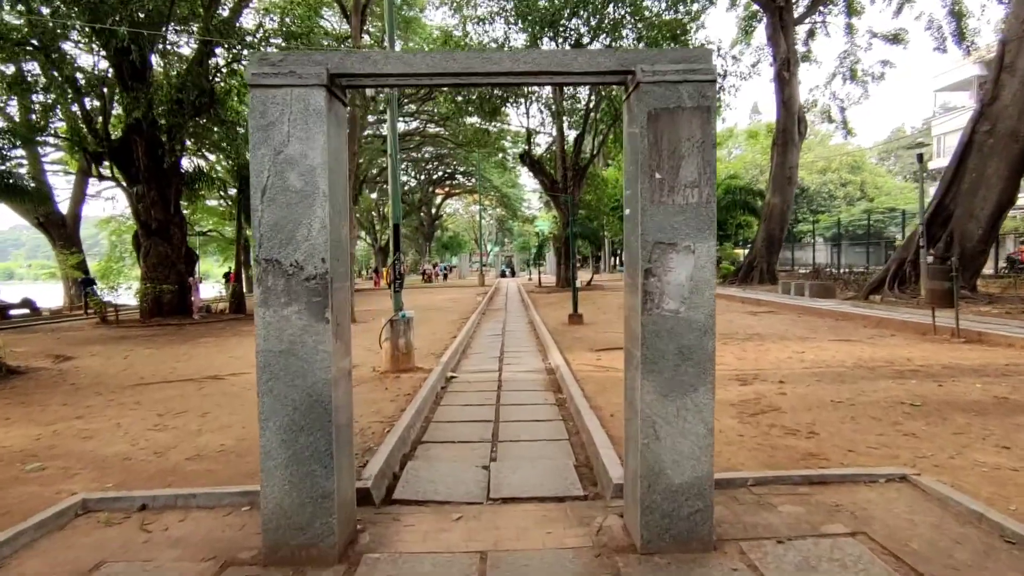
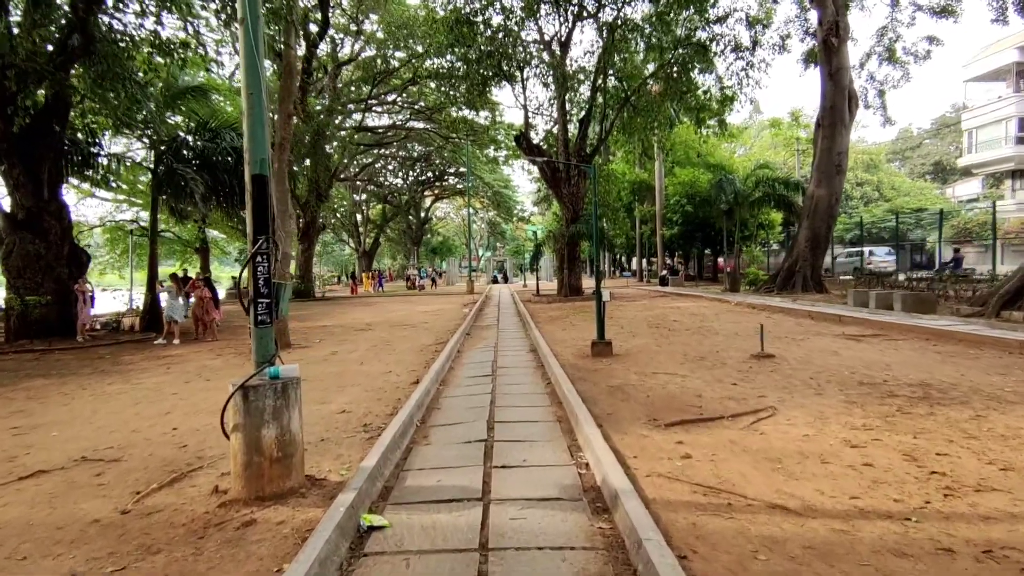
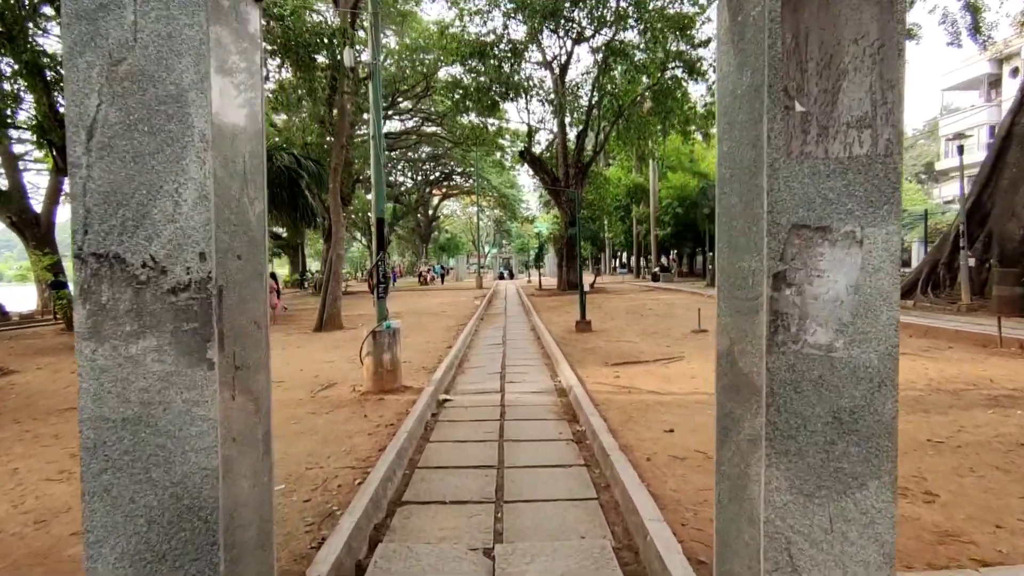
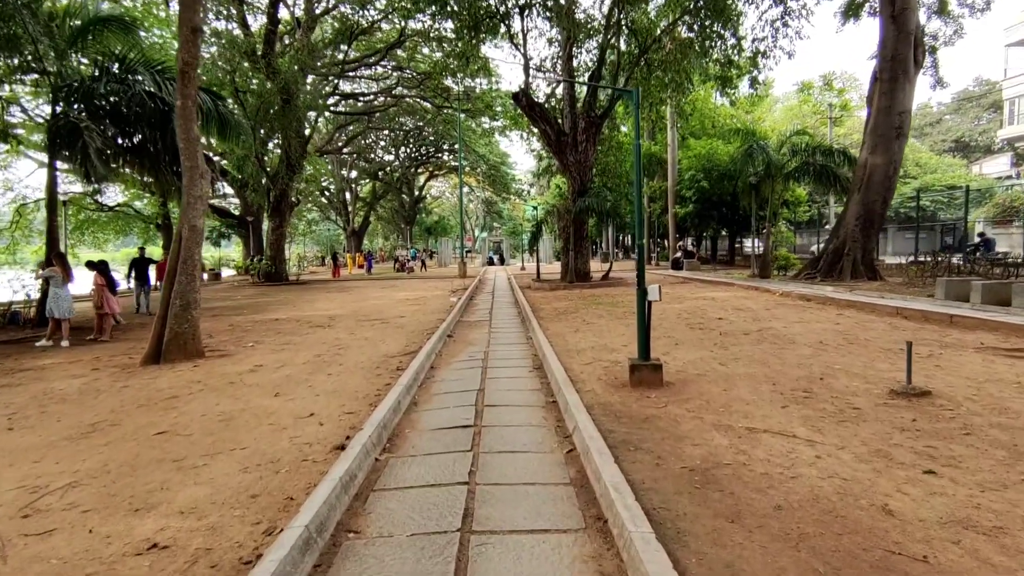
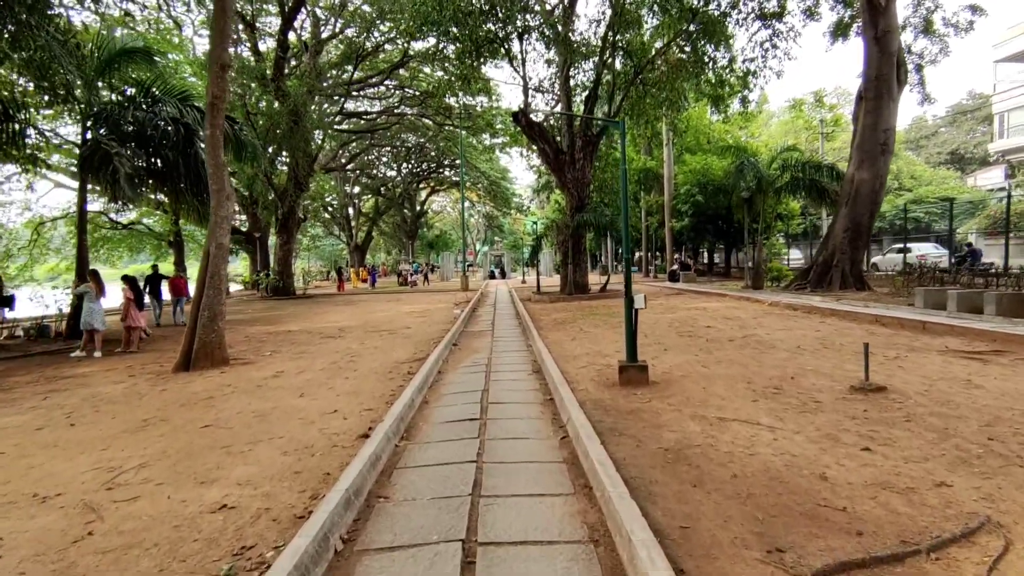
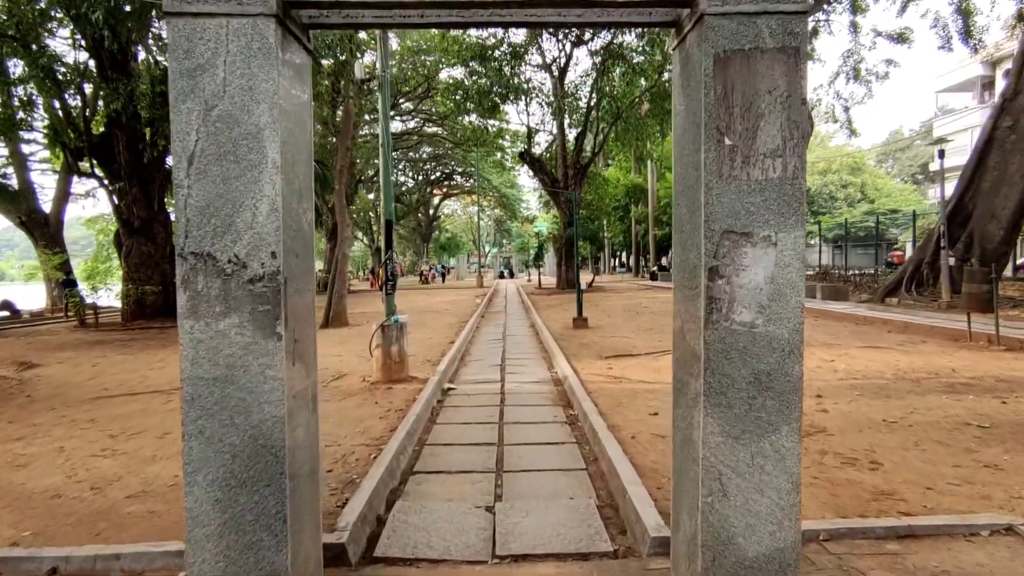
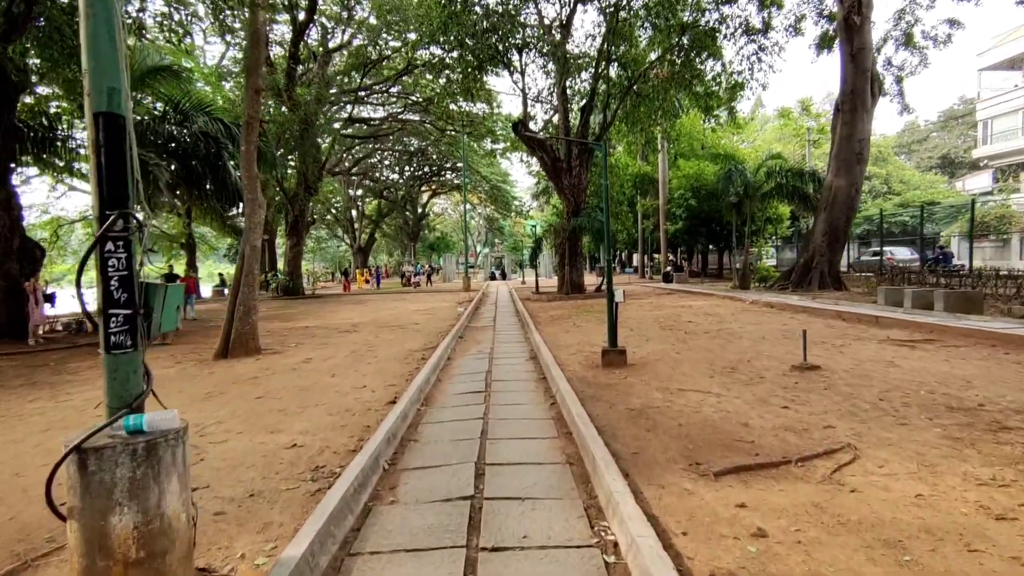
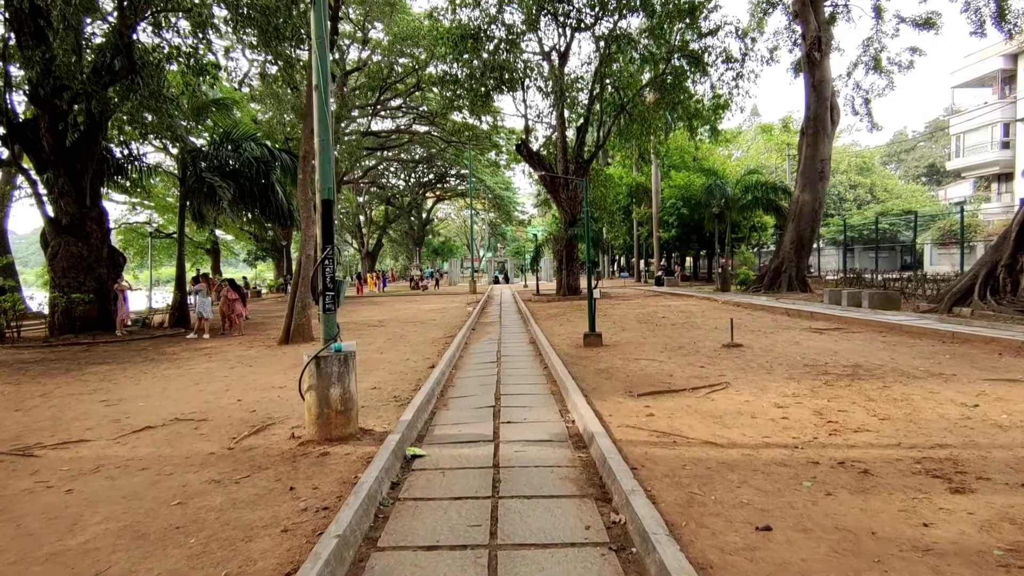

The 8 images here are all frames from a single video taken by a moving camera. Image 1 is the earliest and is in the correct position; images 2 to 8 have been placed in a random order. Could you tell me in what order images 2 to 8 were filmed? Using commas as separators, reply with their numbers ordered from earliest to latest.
6, 3, 8, 2, 7, 5, 4
